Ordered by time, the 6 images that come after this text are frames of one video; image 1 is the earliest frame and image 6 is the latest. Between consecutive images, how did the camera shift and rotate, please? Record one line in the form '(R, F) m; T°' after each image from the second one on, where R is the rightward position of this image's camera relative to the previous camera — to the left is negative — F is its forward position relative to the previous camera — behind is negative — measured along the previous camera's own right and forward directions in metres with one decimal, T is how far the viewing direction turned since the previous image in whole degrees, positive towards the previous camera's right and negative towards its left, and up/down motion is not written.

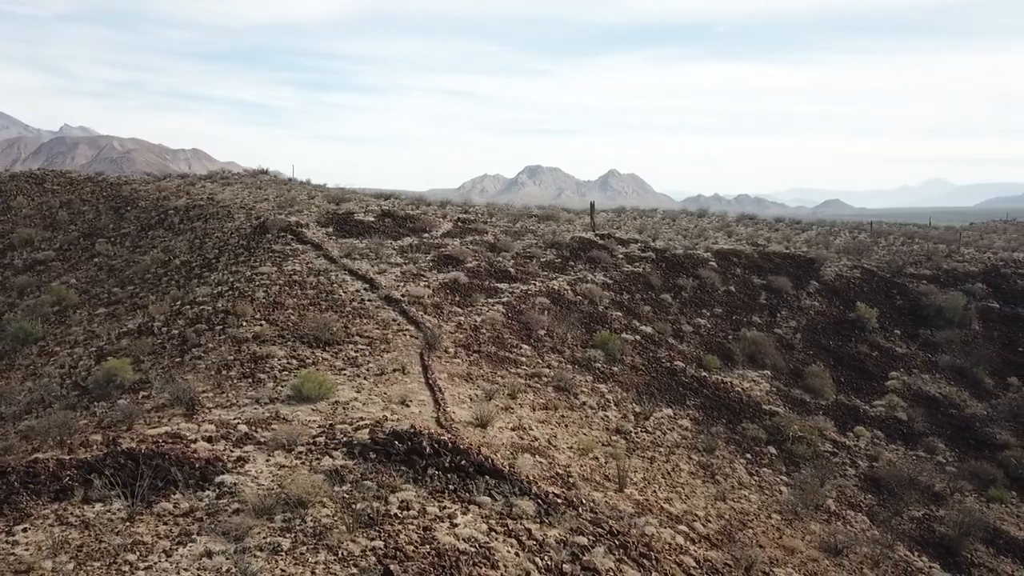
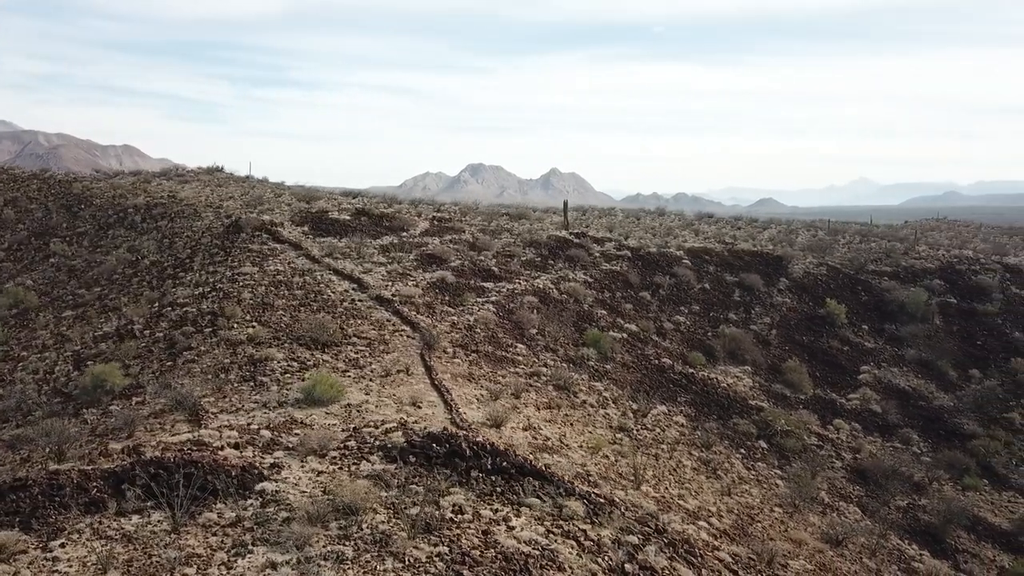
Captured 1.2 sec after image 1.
(-0.9, +0.1) m; +4°
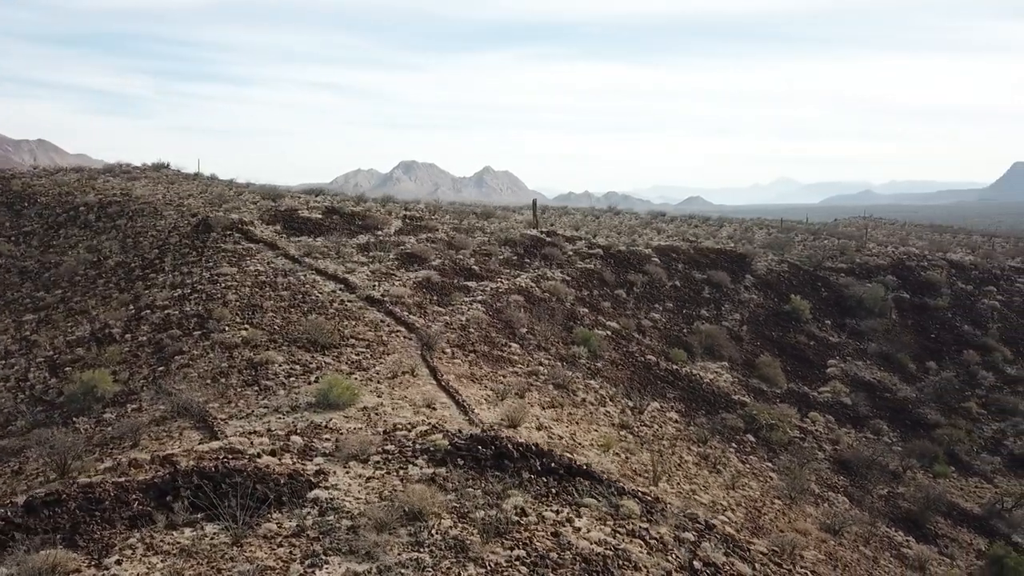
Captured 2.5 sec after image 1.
(-1.0, +0.1) m; +5°
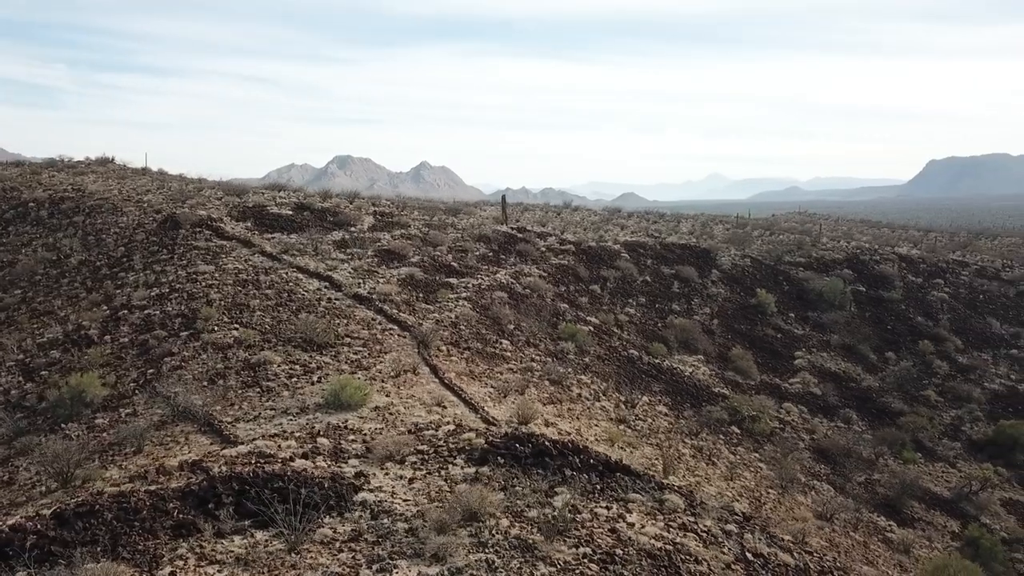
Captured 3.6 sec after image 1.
(-0.9, +0.1) m; +4°
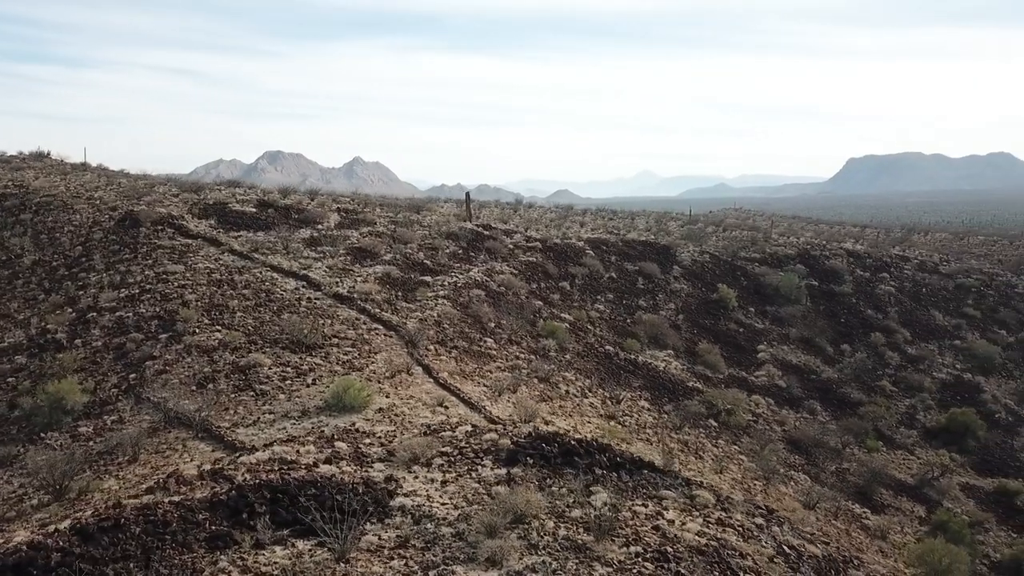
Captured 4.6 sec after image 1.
(-0.8, +0.1) m; +5°
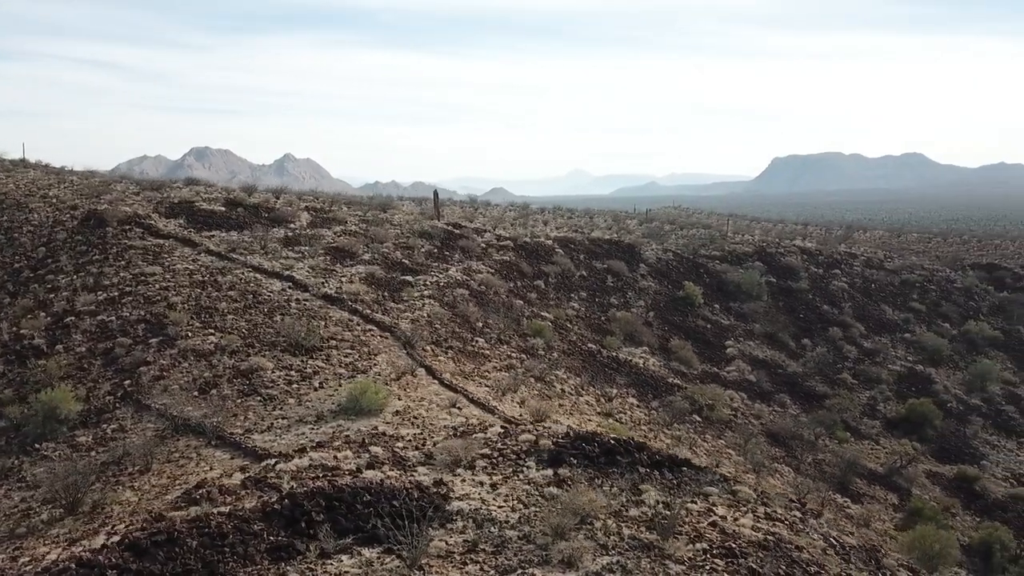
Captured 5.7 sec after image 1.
(-1.0, +0.1) m; +5°
